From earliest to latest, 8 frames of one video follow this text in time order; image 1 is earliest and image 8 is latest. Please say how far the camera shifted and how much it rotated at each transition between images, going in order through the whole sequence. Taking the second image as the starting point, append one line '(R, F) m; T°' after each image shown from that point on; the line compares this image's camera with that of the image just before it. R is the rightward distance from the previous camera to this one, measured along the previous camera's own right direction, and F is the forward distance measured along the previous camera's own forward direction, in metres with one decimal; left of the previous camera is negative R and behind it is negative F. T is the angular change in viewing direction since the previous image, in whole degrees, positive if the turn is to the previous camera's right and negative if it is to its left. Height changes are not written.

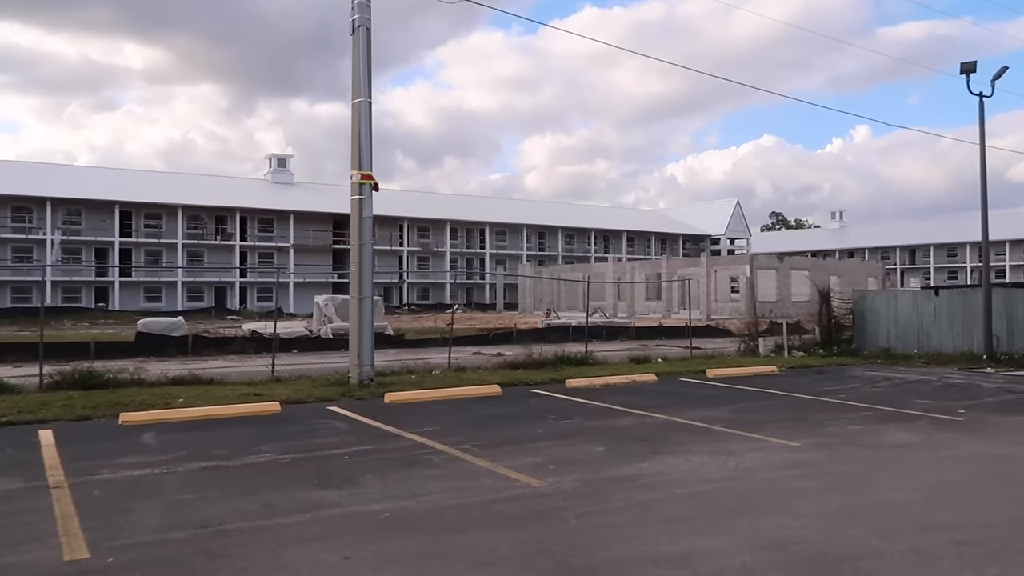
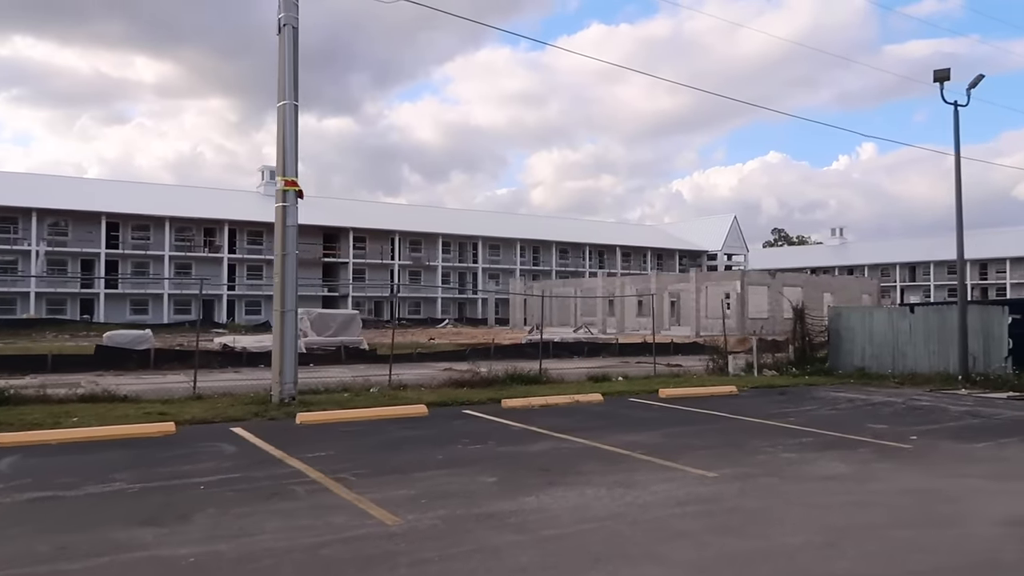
(+1.3, +0.8) m; 0°
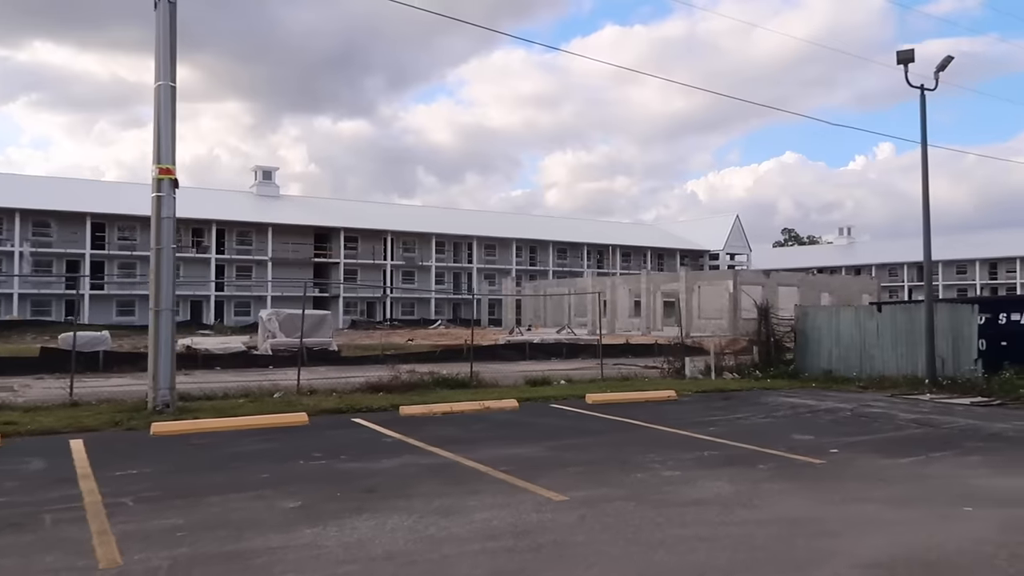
(+1.9, +1.2) m; -1°
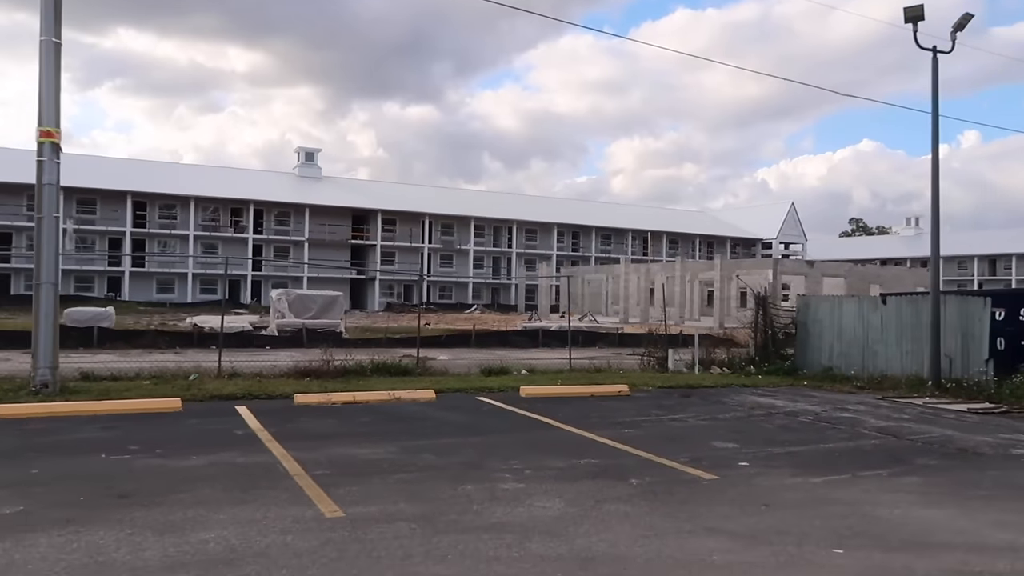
(+2.3, +1.5) m; -5°
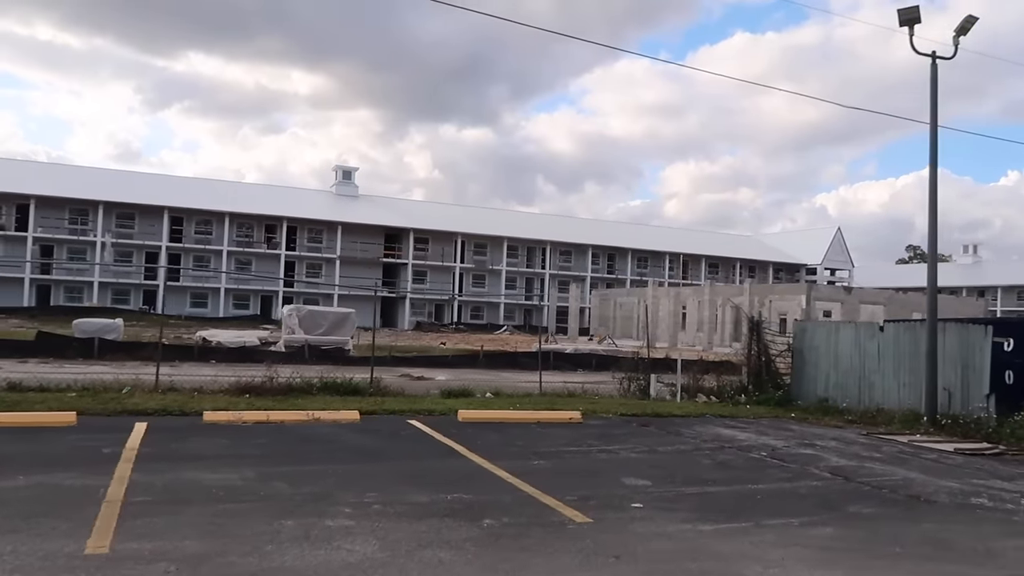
(+1.8, +0.9) m; -4°
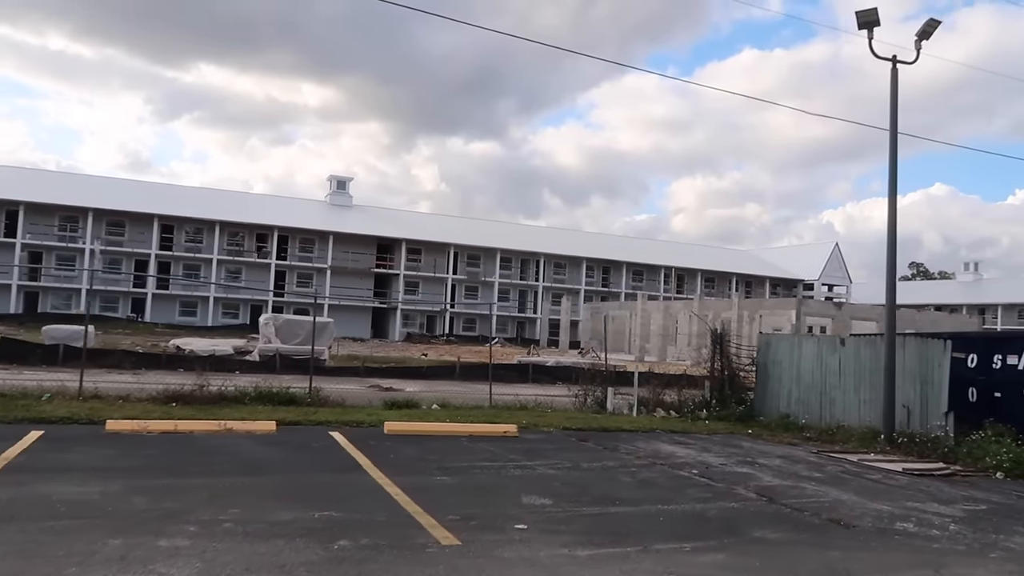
(+1.2, +0.5) m; 0°
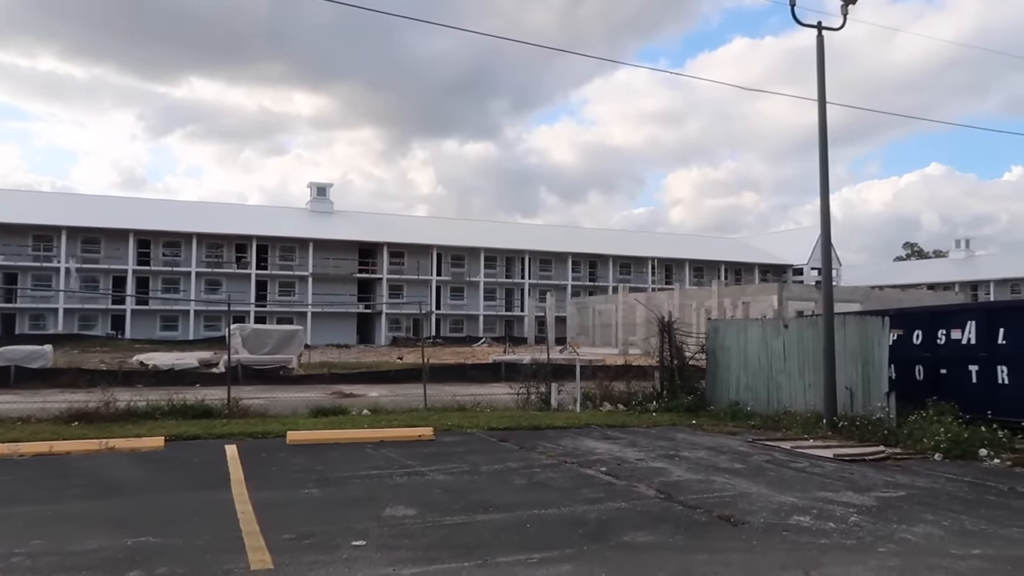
(+1.4, +0.7) m; 0°
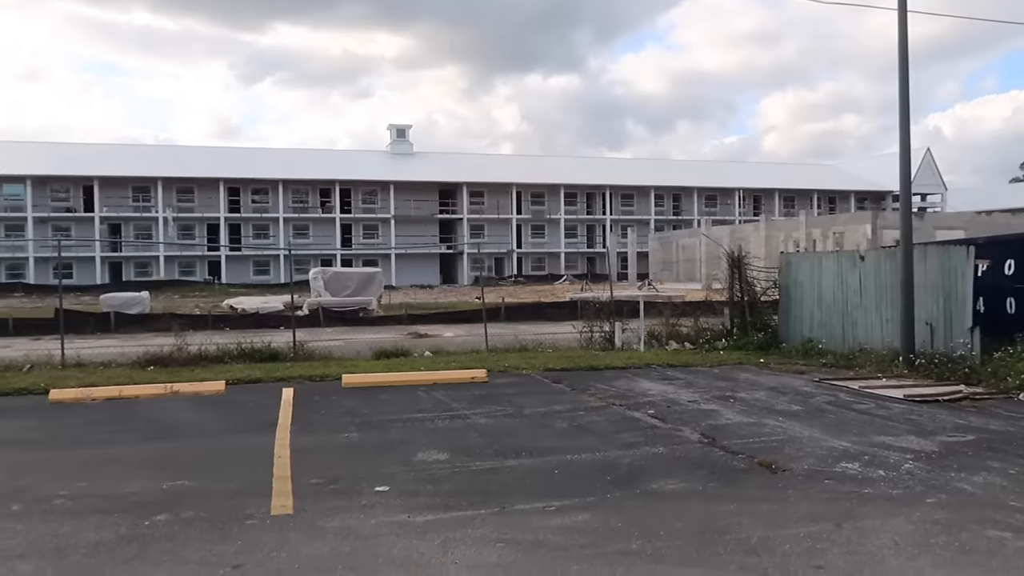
(+0.6, +0.3) m; -7°
